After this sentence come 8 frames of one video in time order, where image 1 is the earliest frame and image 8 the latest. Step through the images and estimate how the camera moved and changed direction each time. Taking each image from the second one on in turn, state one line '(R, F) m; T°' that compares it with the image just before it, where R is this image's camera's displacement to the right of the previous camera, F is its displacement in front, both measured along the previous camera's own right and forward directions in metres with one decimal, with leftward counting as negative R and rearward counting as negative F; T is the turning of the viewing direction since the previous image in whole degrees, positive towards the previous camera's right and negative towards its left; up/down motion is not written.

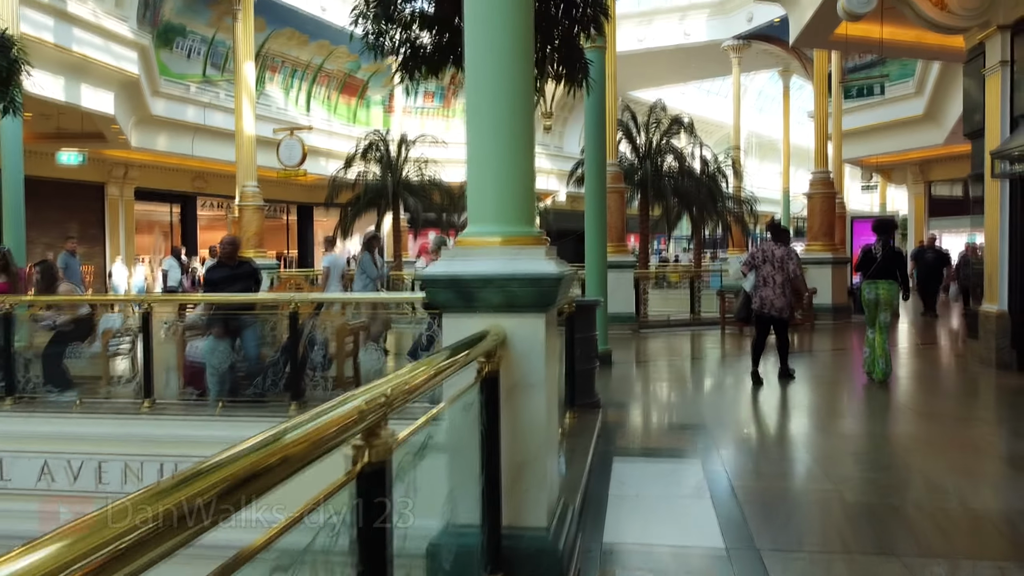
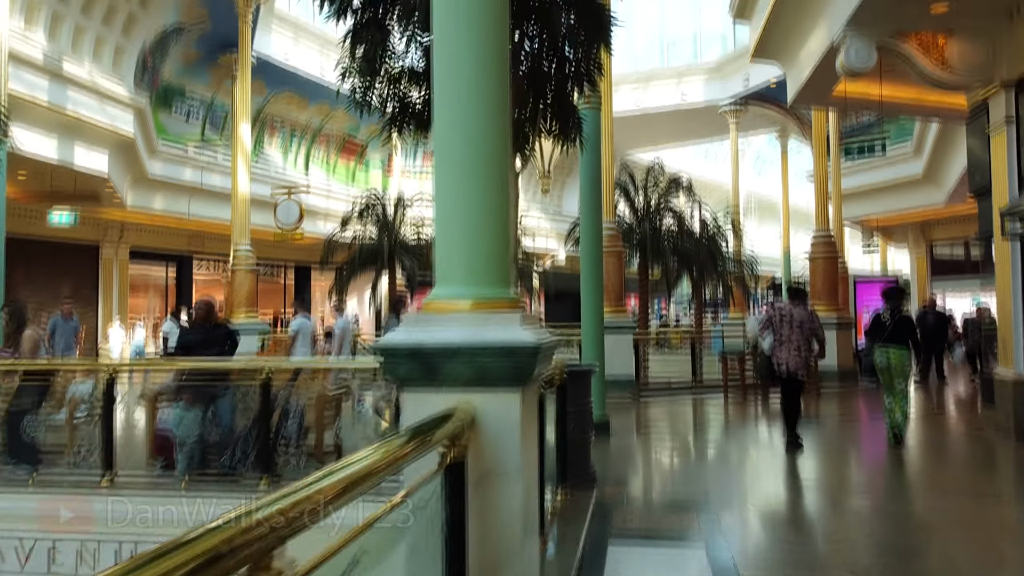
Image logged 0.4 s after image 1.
(+0.1, +0.3) m; 0°
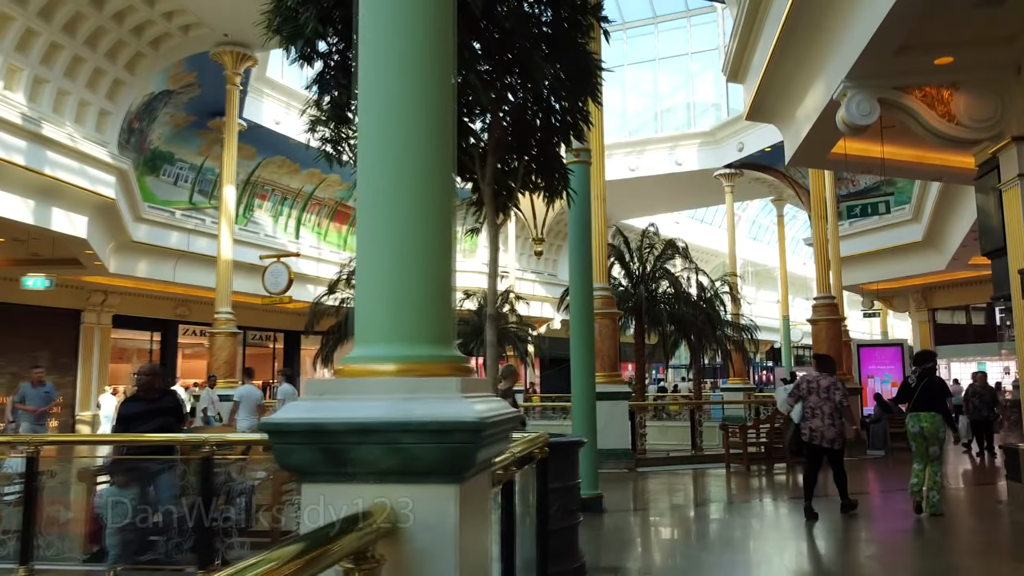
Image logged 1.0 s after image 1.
(+0.1, +0.5) m; 0°
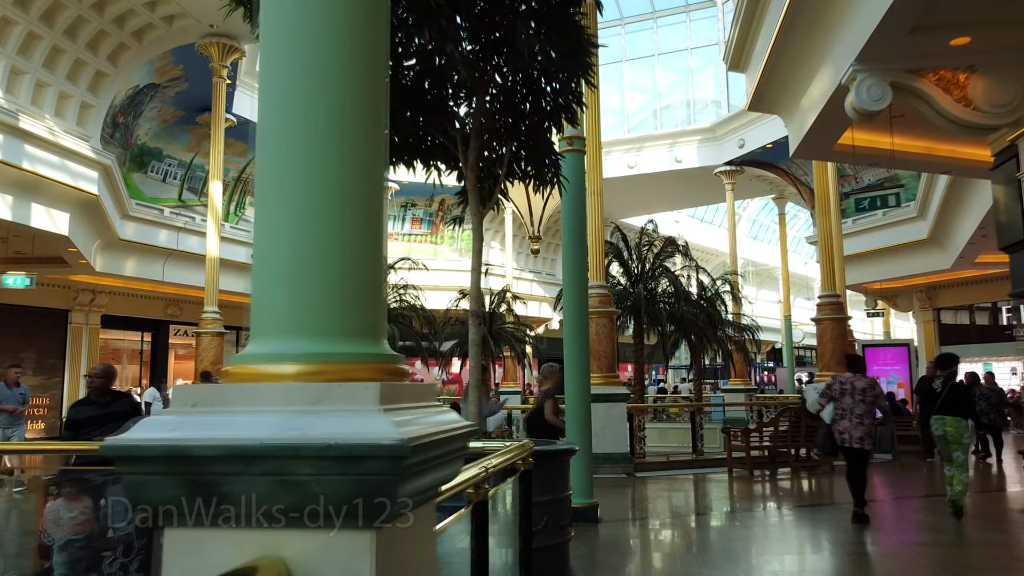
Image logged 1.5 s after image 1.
(+0.1, +0.4) m; 0°
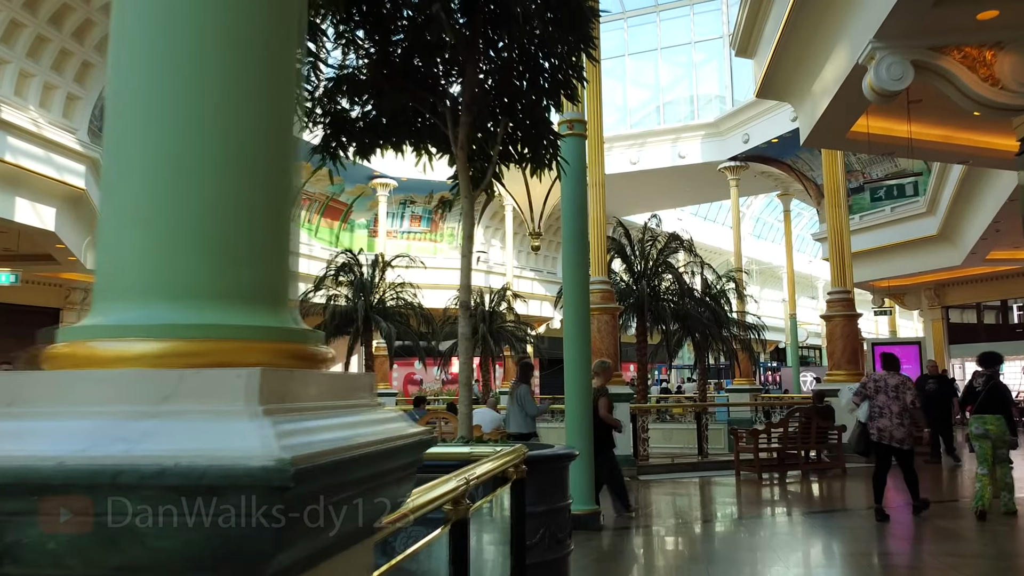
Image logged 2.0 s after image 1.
(0.0, +0.4) m; 0°
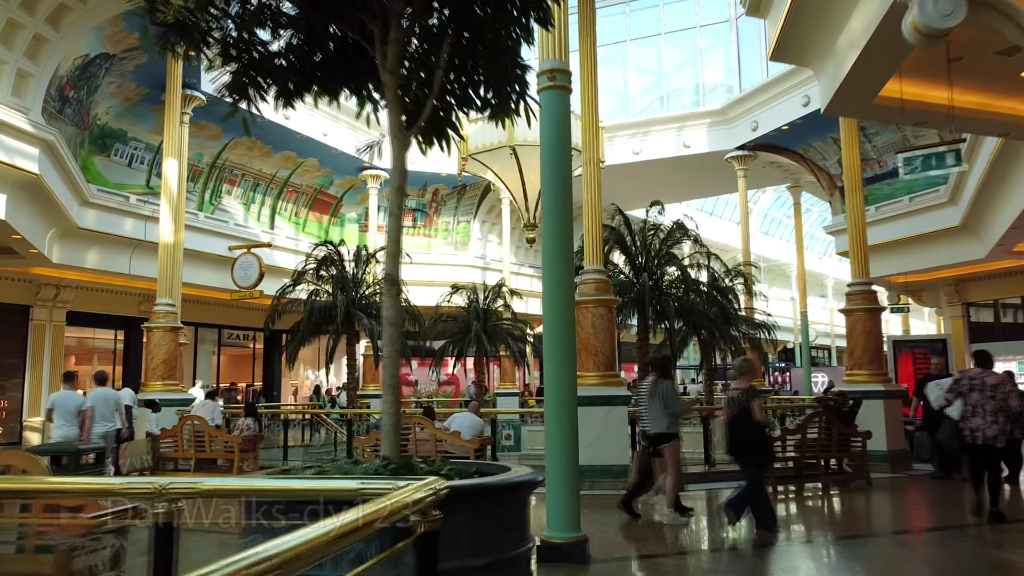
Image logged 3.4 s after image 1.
(+0.2, +1.0) m; 0°
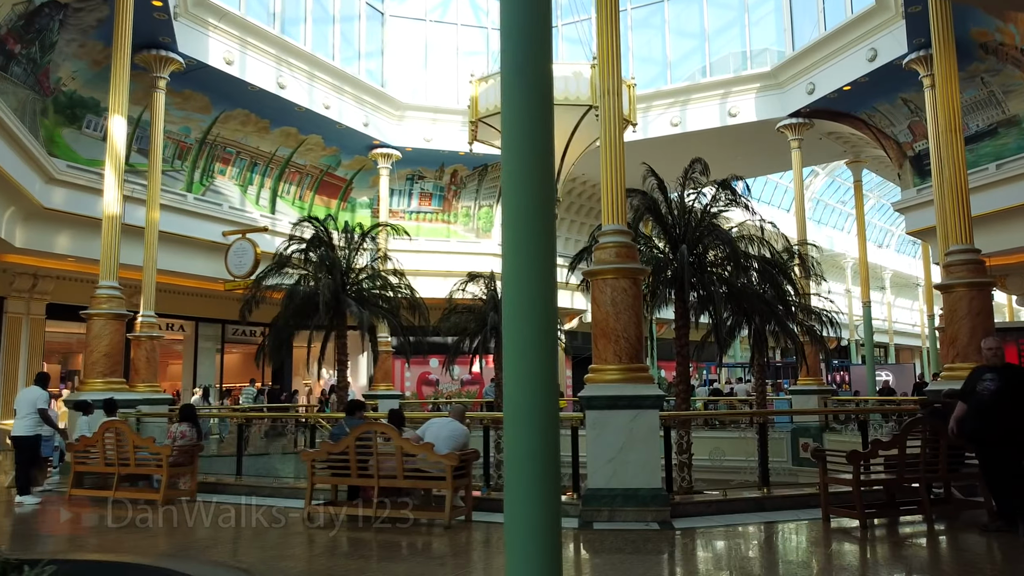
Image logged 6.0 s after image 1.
(+0.4, +2.0) m; -3°
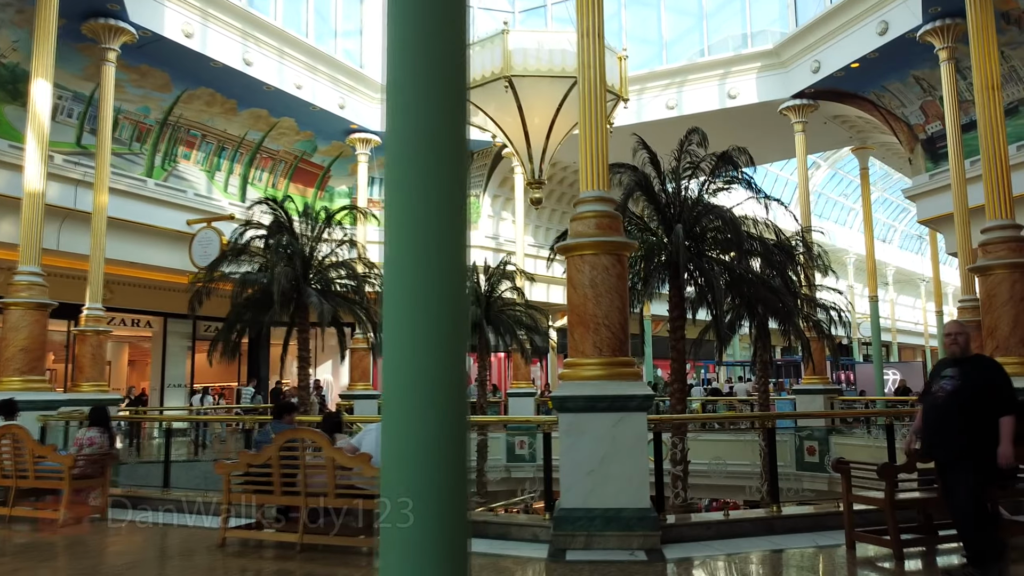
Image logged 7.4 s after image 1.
(+0.3, +1.1) m; 0°
